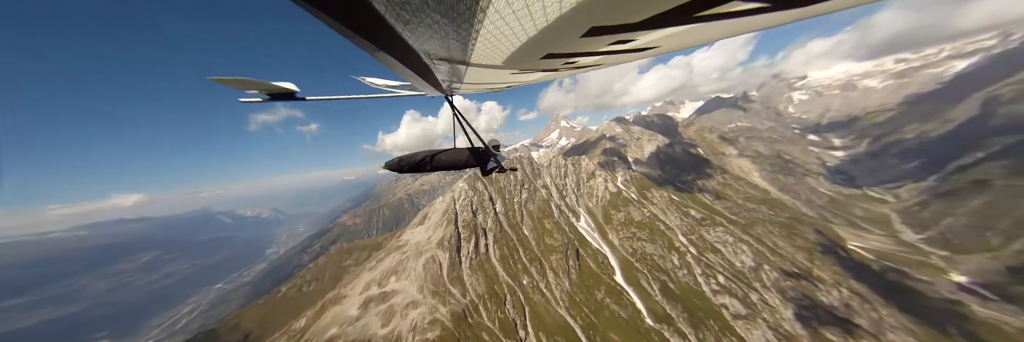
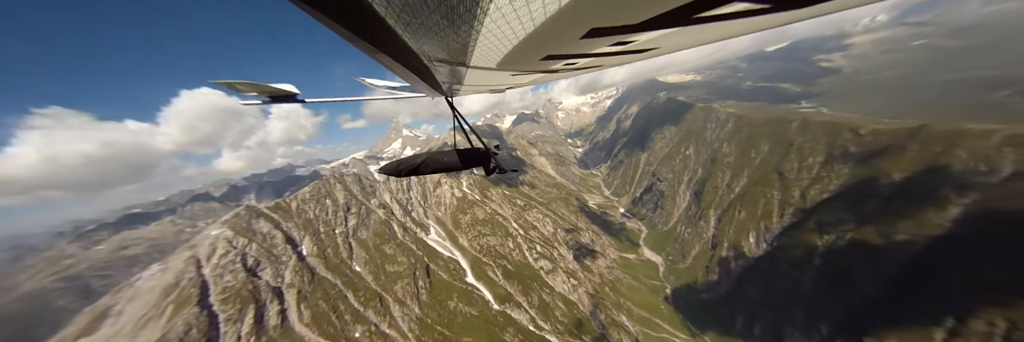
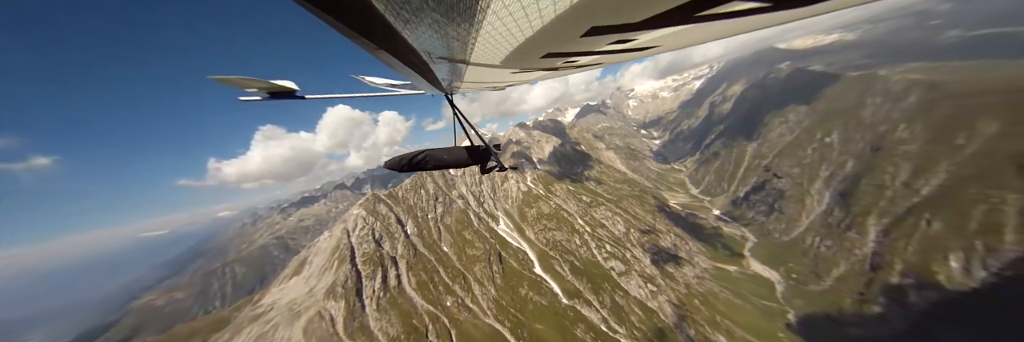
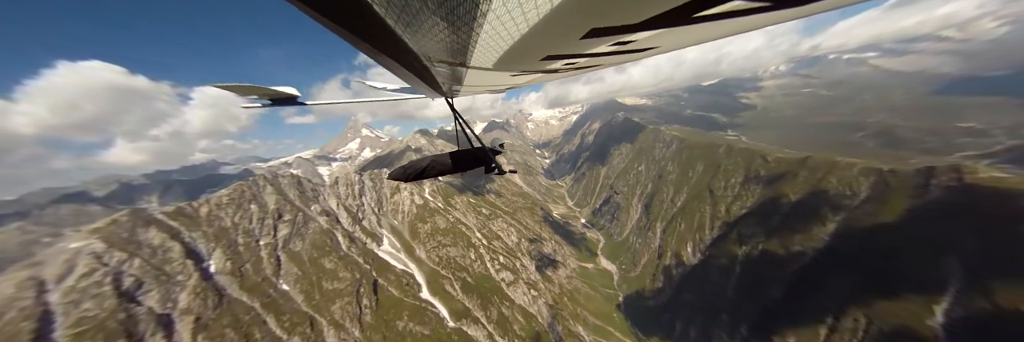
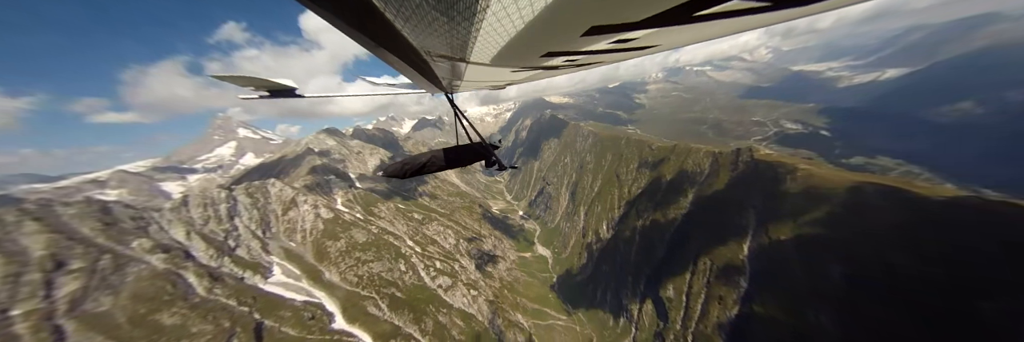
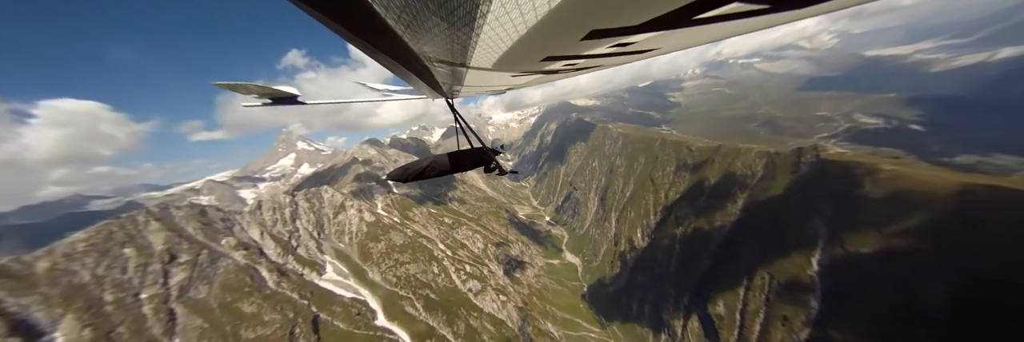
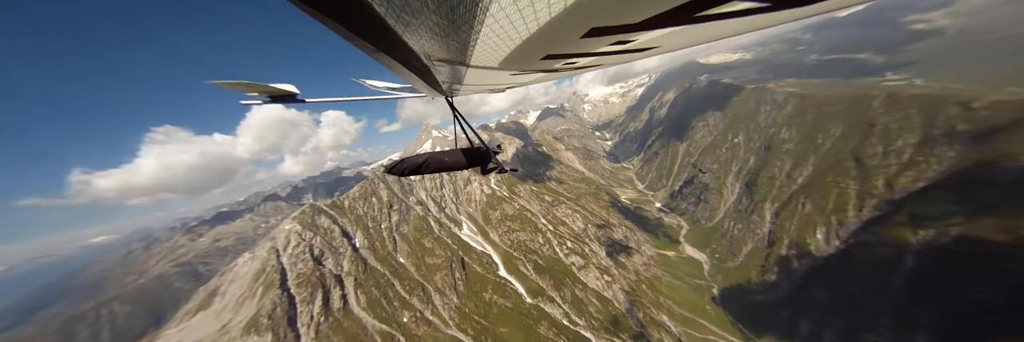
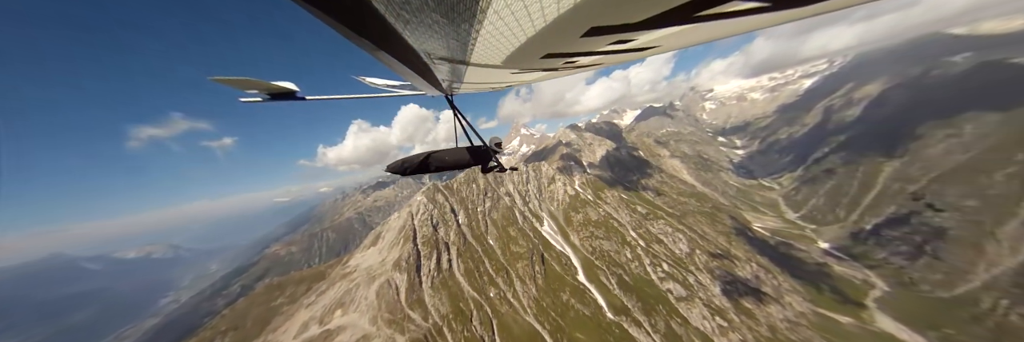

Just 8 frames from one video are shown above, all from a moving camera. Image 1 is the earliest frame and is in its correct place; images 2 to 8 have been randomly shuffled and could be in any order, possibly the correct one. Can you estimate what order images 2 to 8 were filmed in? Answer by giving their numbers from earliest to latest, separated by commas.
8, 3, 7, 2, 4, 6, 5
